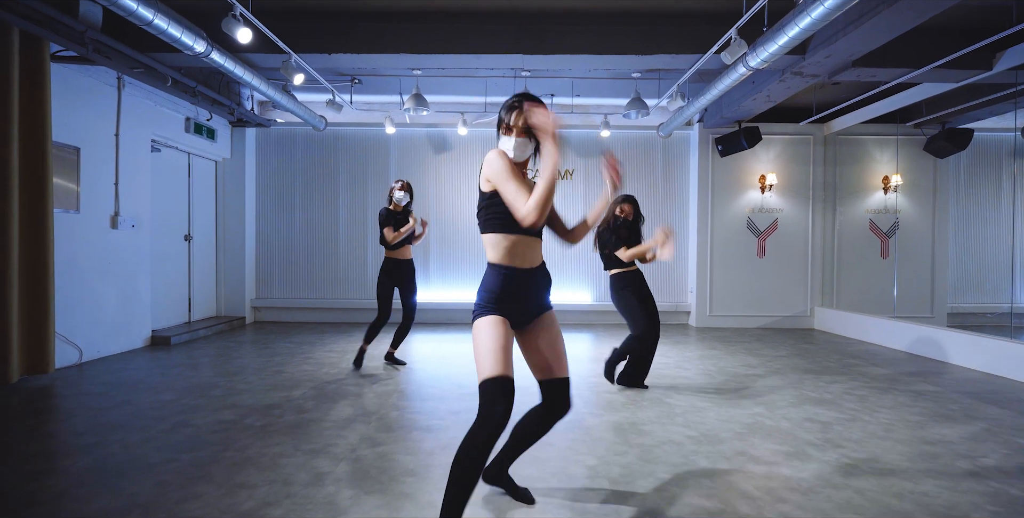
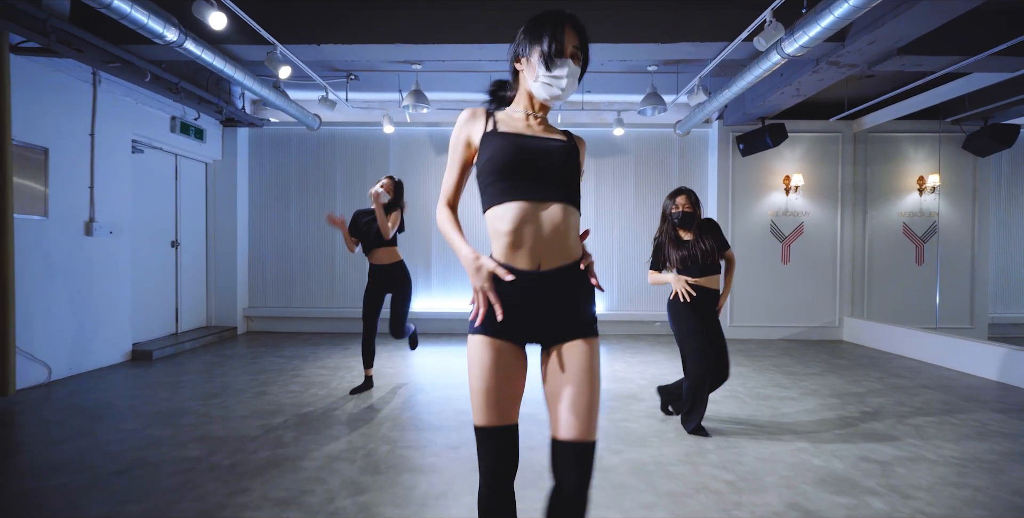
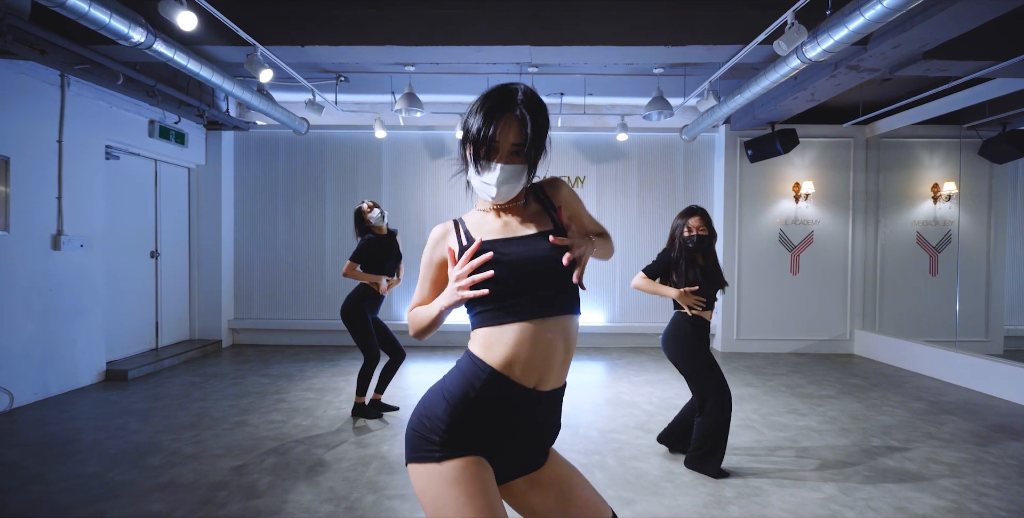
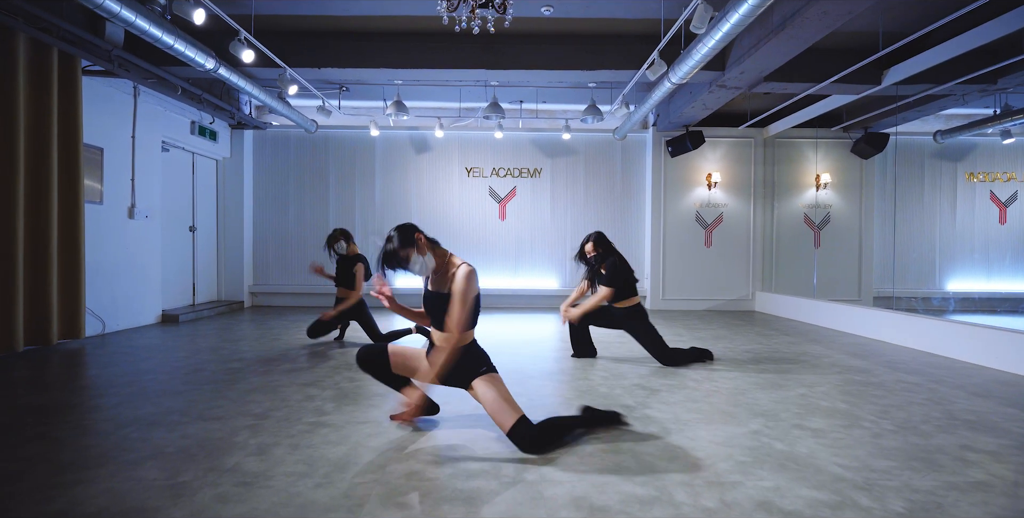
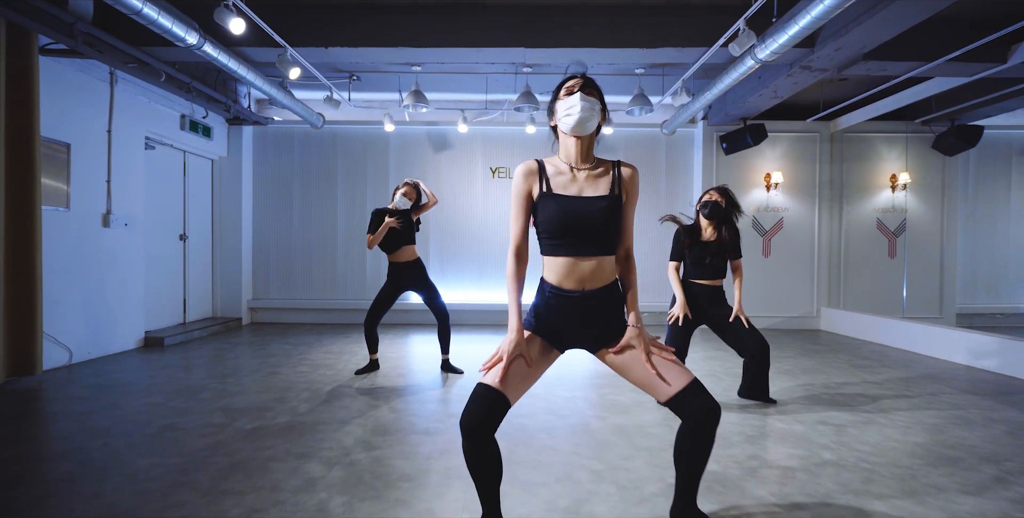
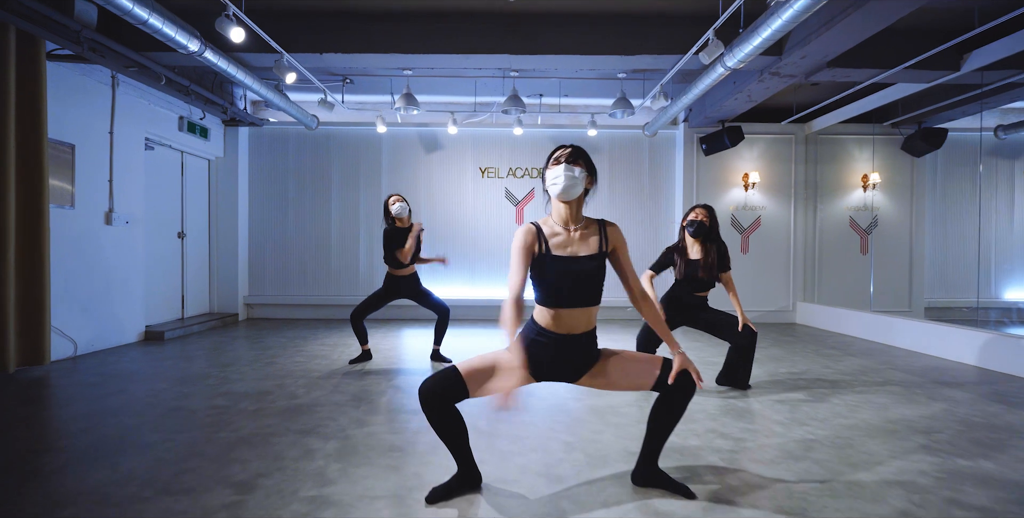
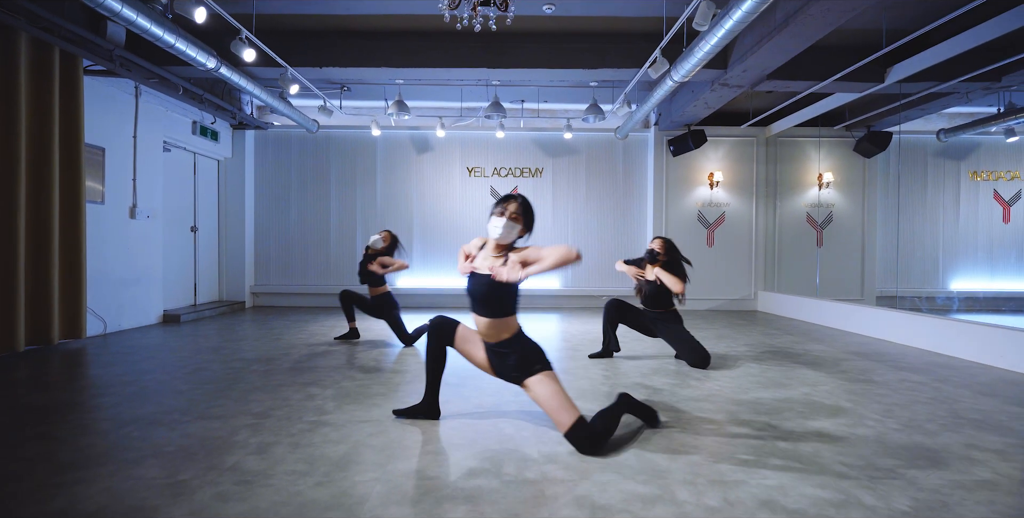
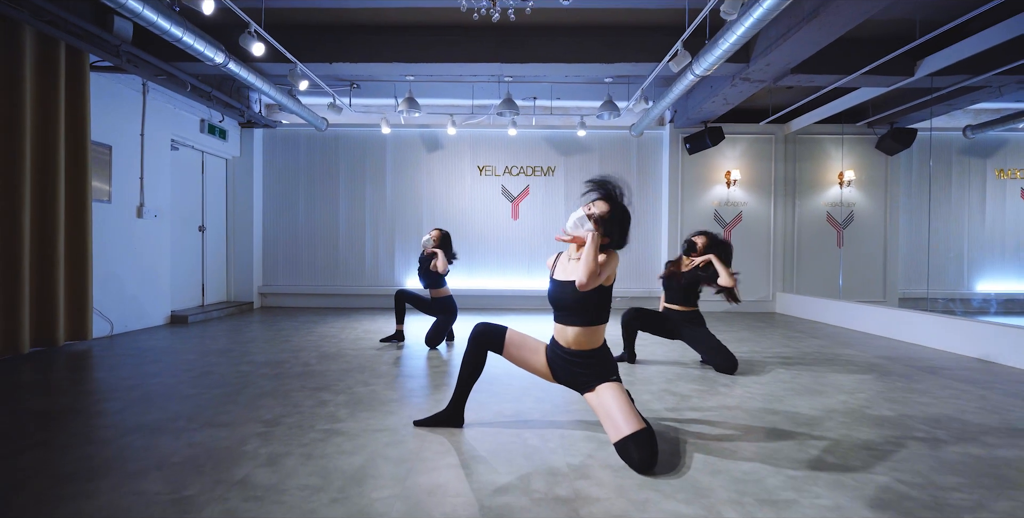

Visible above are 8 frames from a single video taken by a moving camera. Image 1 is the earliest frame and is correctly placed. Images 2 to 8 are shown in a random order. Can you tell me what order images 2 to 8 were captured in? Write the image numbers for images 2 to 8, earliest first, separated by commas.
3, 2, 5, 6, 8, 7, 4
